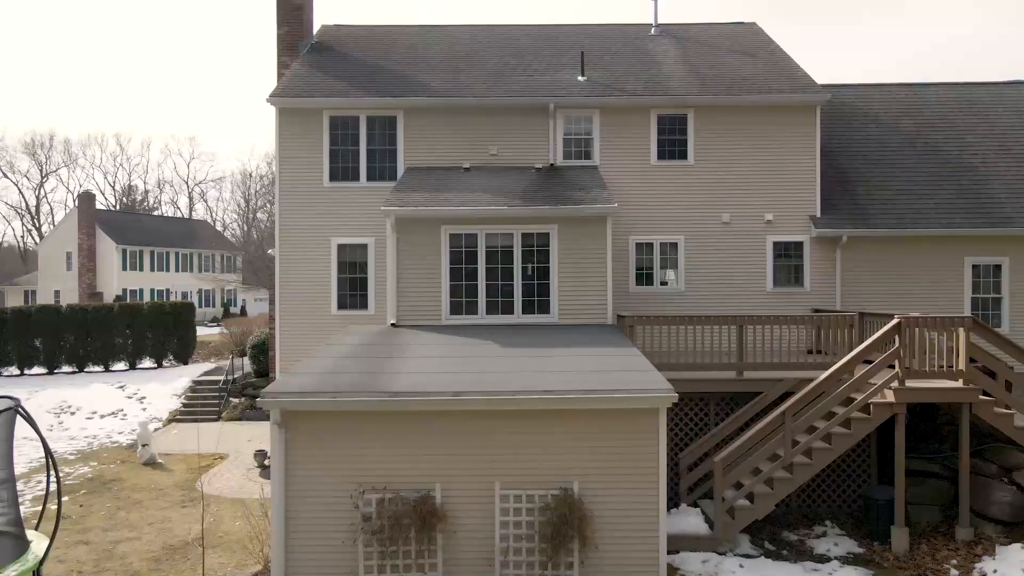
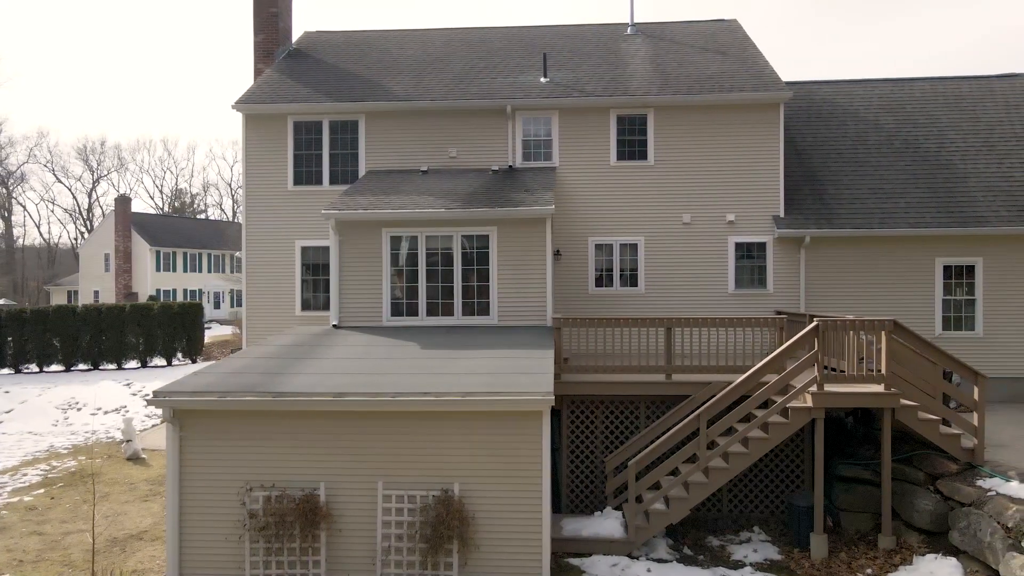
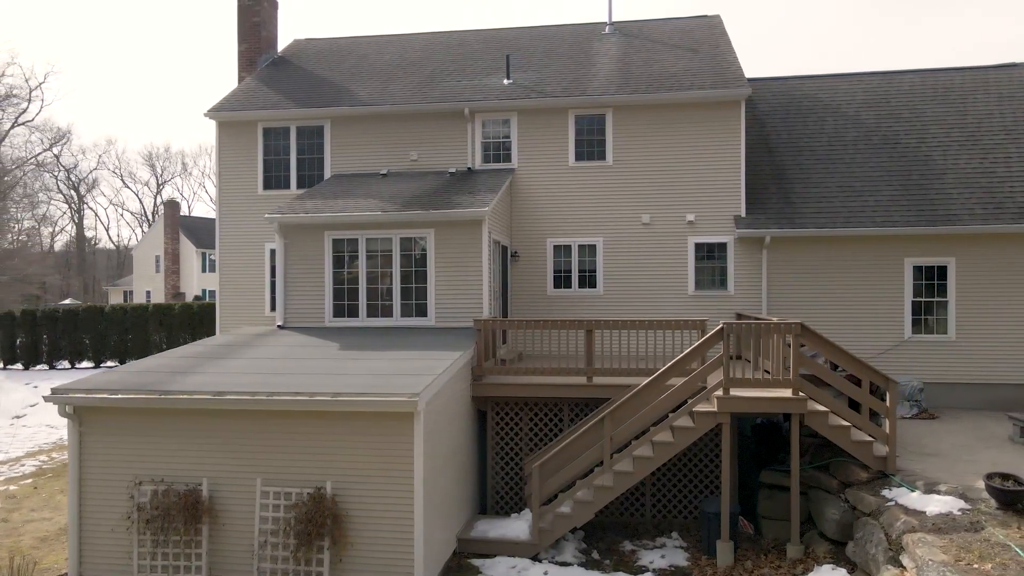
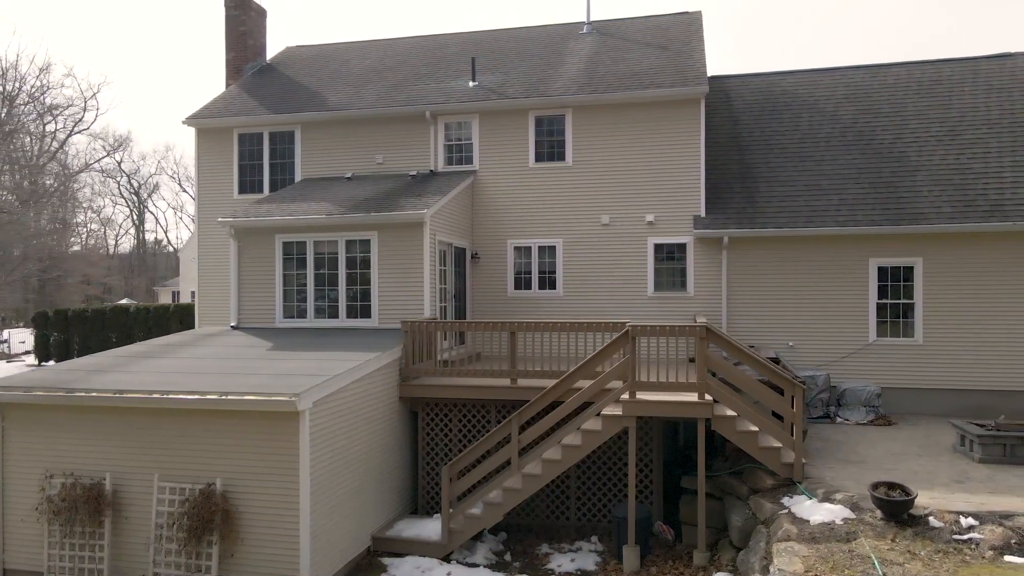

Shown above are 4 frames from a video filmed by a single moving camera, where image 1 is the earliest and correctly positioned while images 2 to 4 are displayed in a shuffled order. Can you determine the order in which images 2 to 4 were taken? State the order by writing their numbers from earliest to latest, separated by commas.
2, 3, 4
